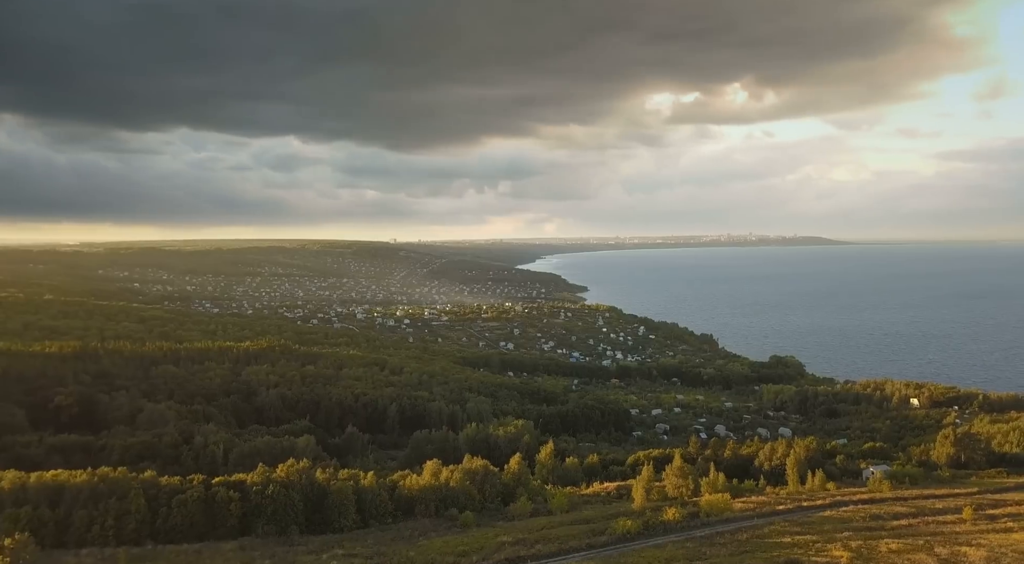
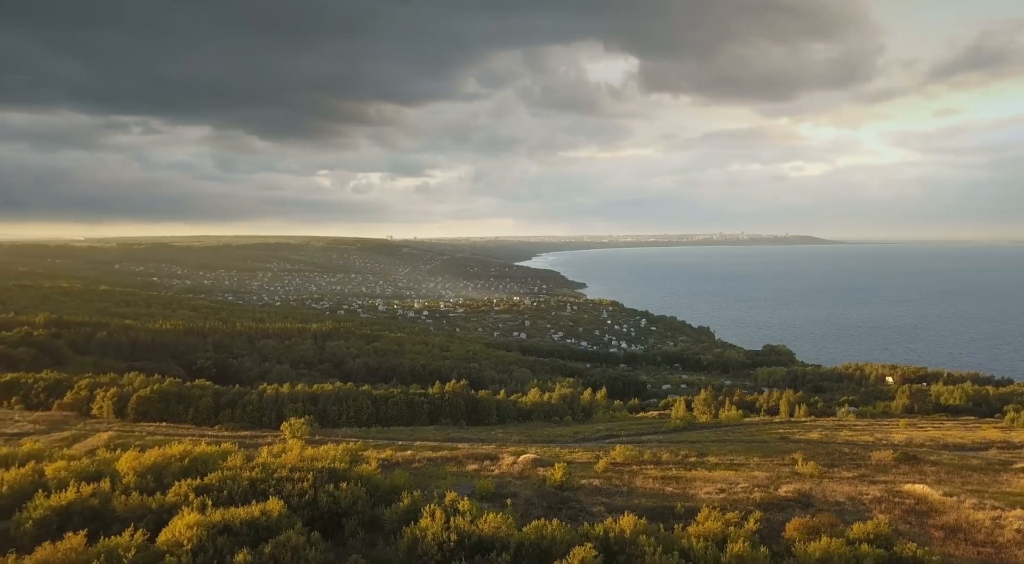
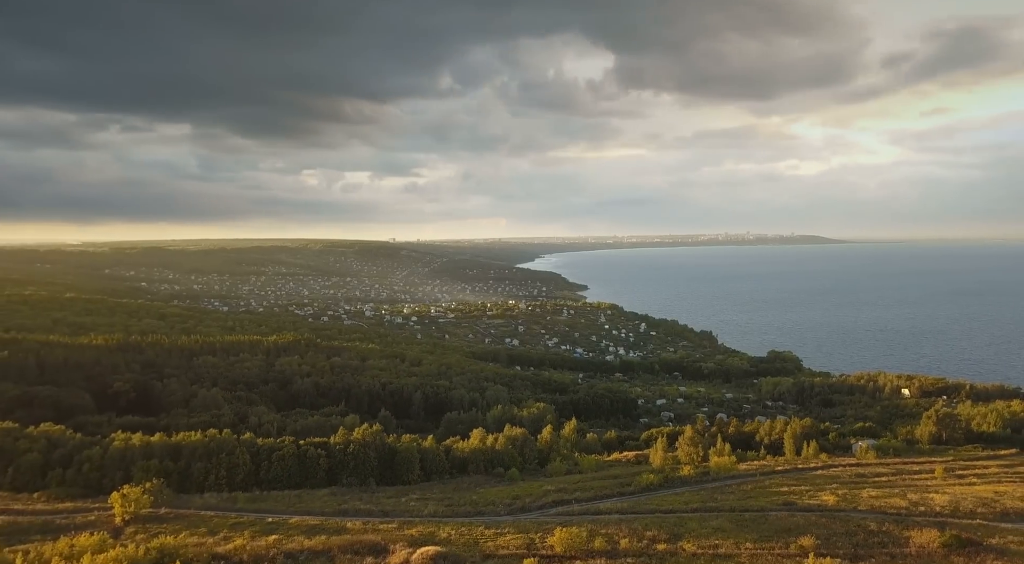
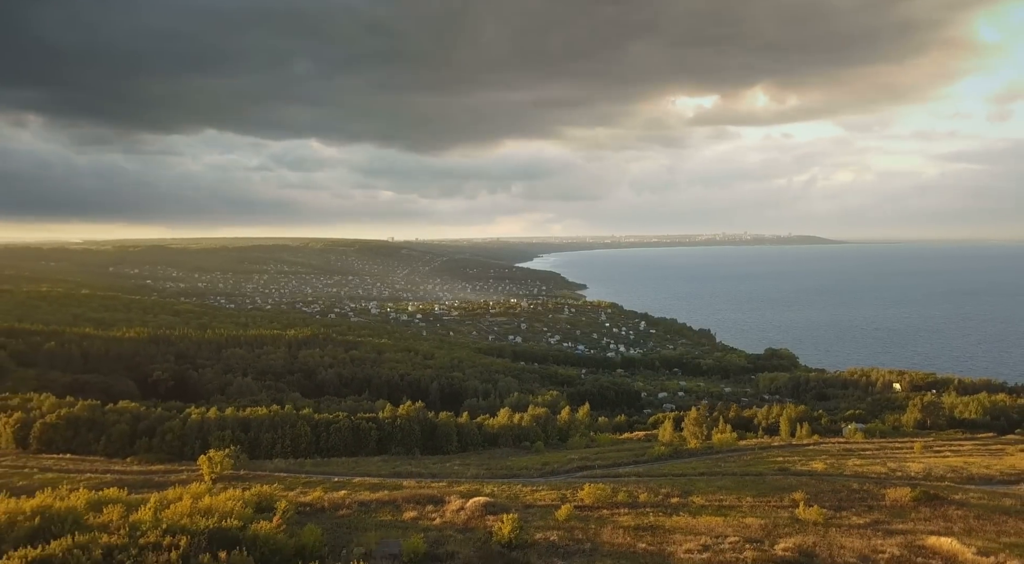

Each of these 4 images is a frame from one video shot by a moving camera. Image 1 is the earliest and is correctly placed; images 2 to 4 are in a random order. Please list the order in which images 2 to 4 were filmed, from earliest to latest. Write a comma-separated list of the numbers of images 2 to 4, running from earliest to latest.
3, 4, 2
